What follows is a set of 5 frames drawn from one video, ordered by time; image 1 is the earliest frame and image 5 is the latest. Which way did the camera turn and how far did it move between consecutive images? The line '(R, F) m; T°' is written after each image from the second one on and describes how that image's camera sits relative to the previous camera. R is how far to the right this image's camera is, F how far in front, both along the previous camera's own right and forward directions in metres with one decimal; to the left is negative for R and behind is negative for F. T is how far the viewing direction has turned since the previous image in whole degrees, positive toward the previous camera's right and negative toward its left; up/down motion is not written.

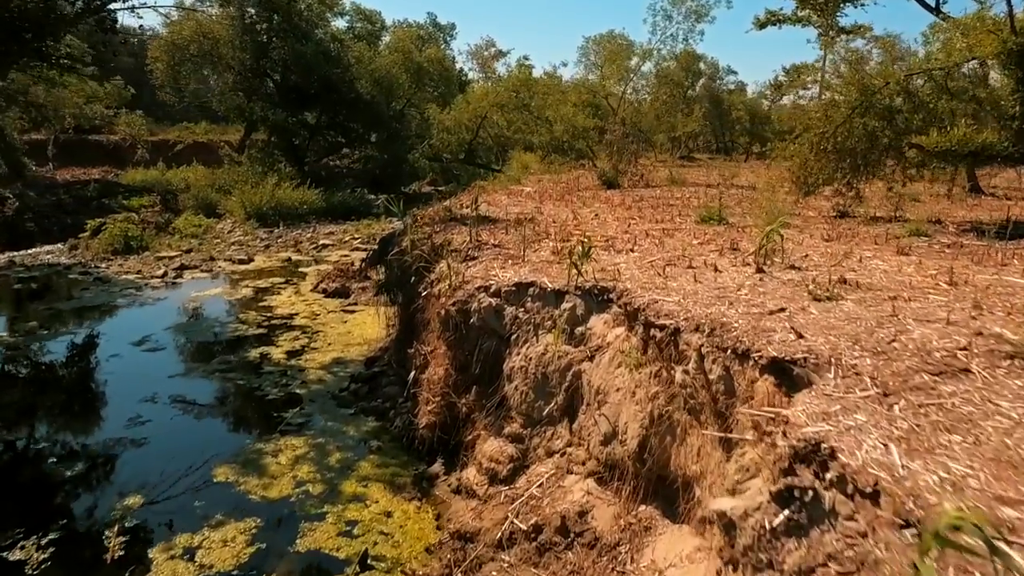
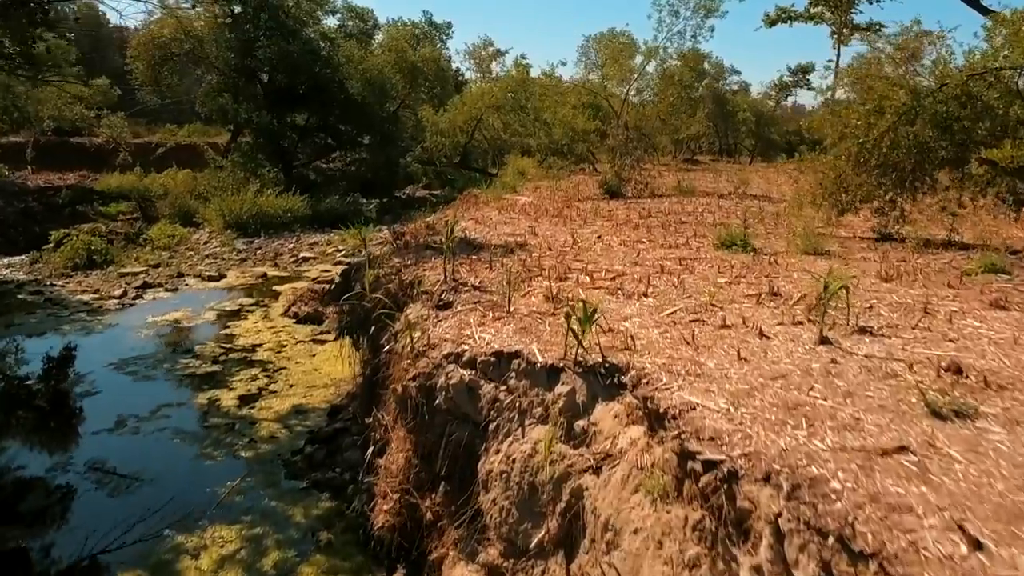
(+0.1, +1.2) m; 0°
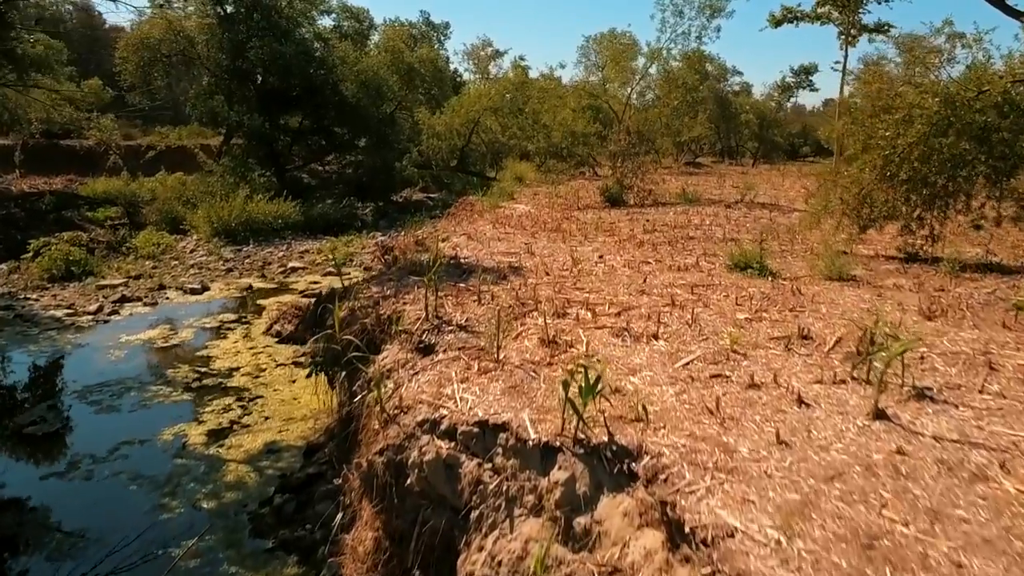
(0.0, +0.6) m; 0°
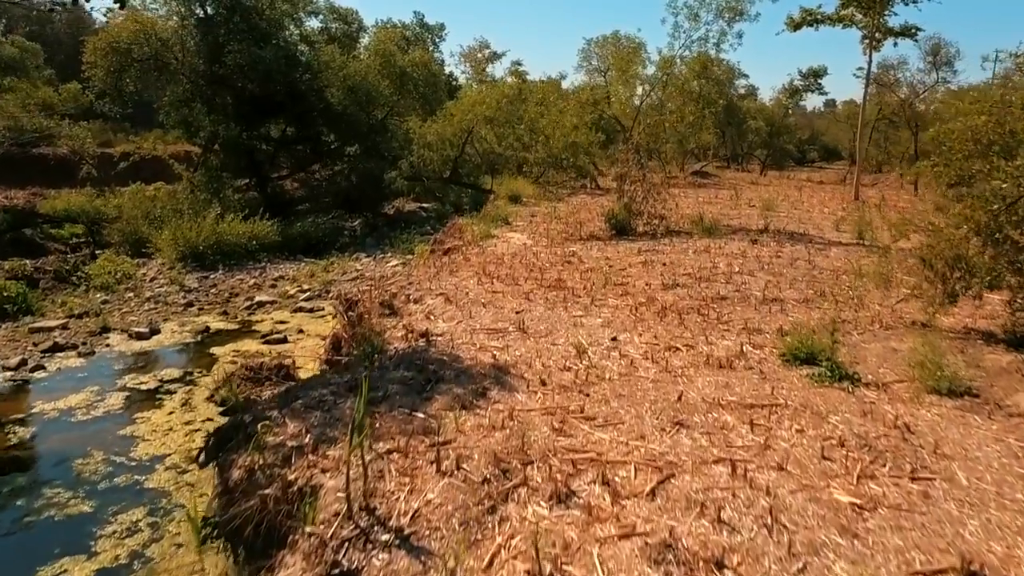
(+0.1, +1.6) m; 0°
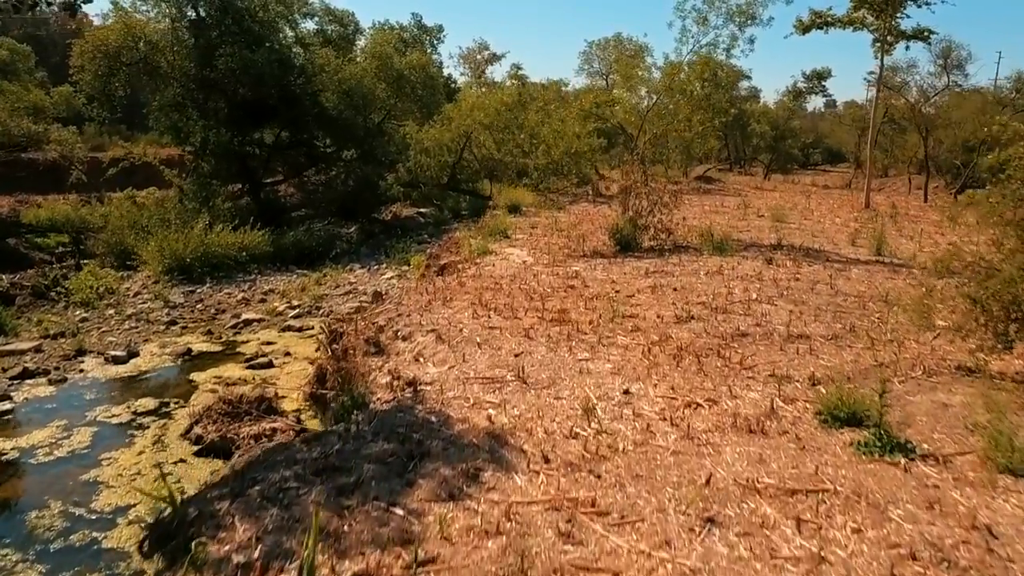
(0.0, +0.6) m; 0°
